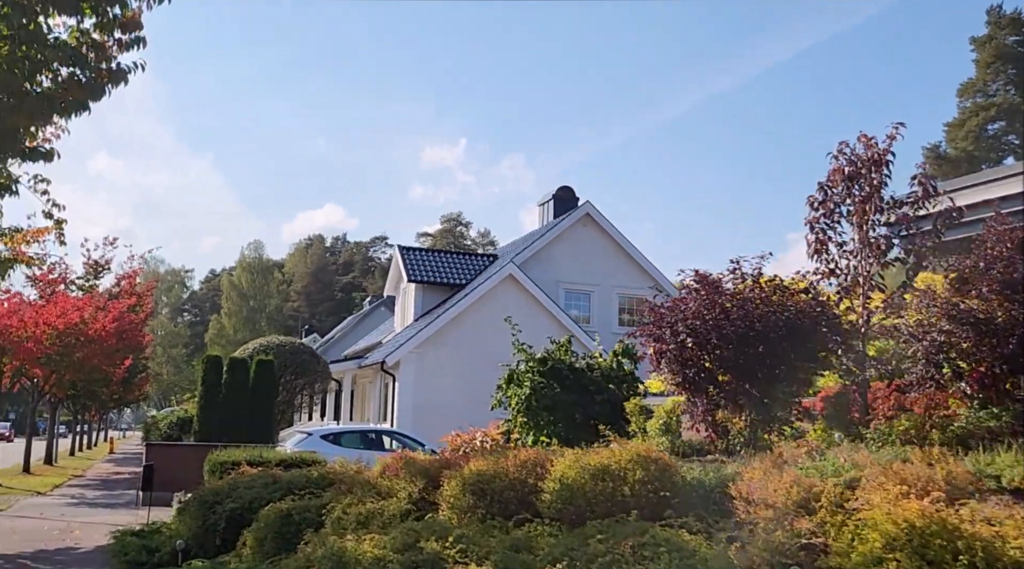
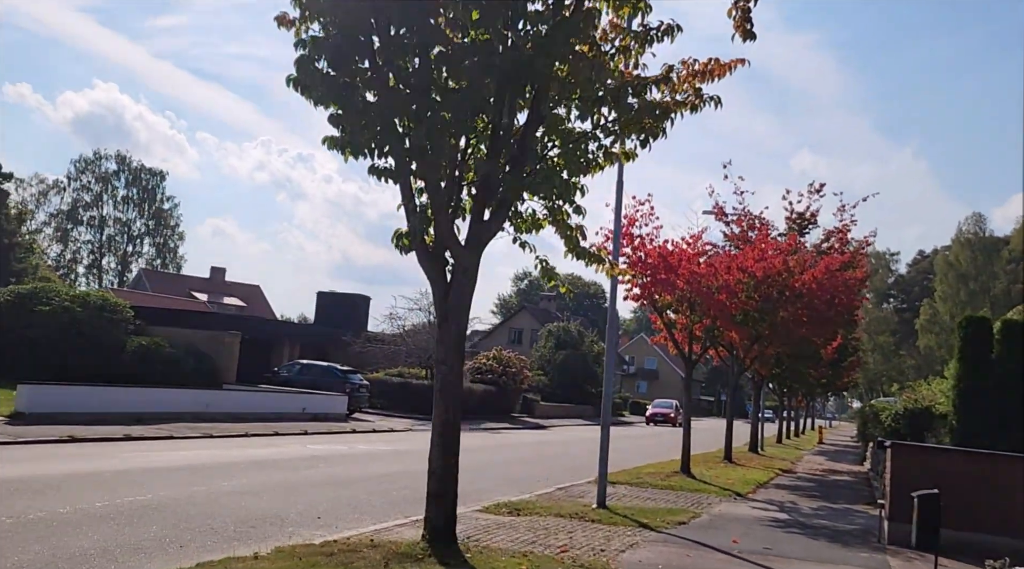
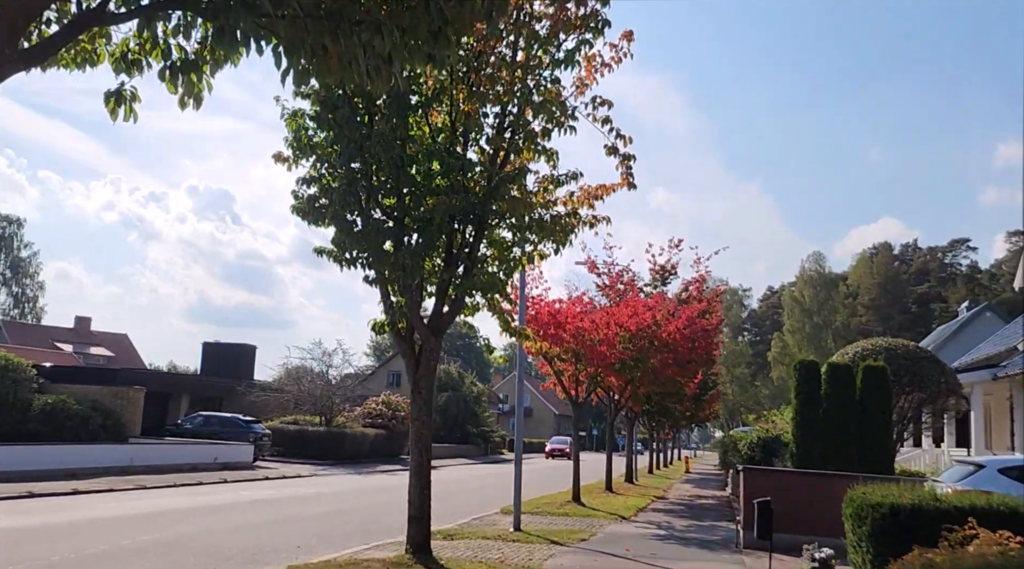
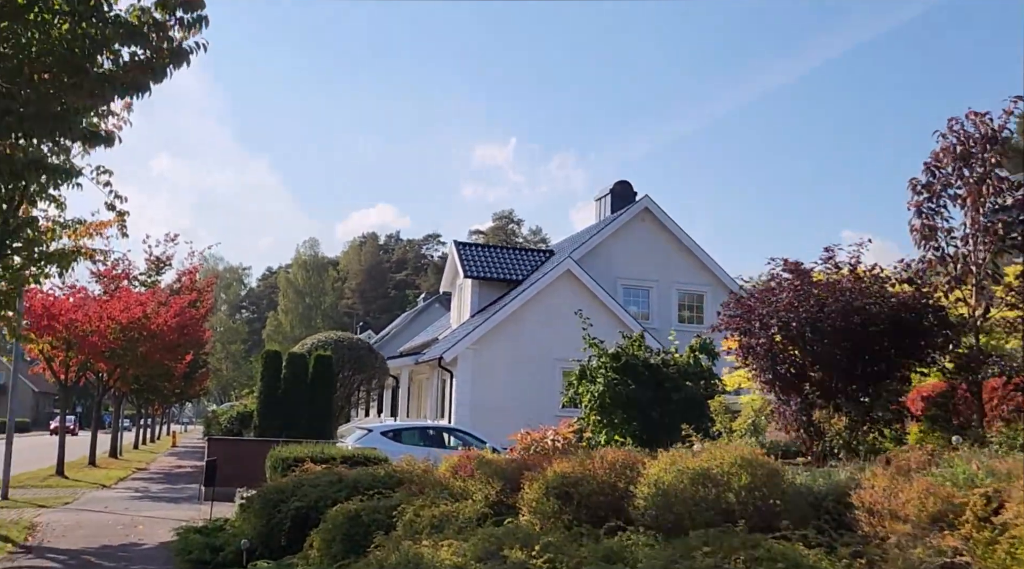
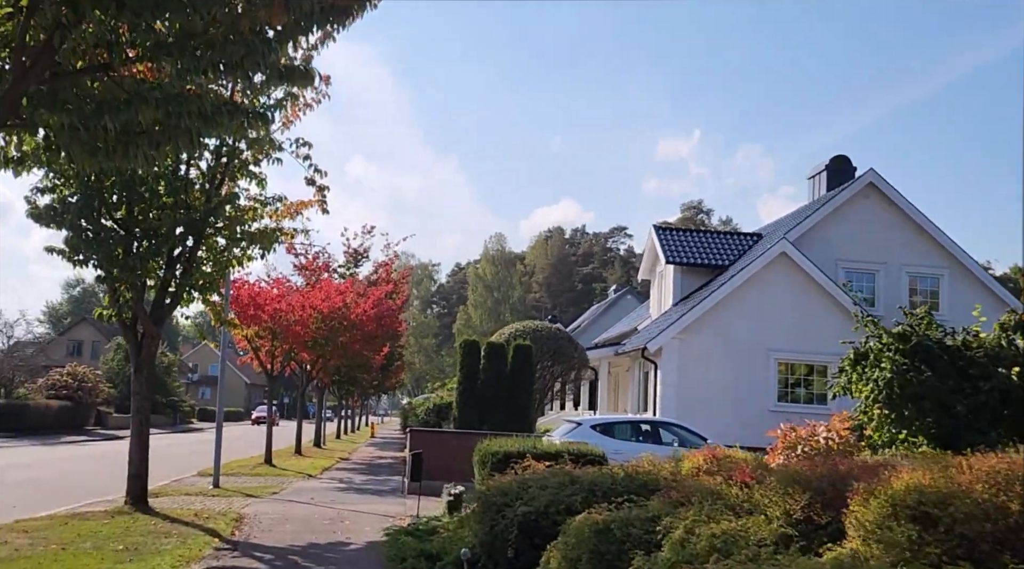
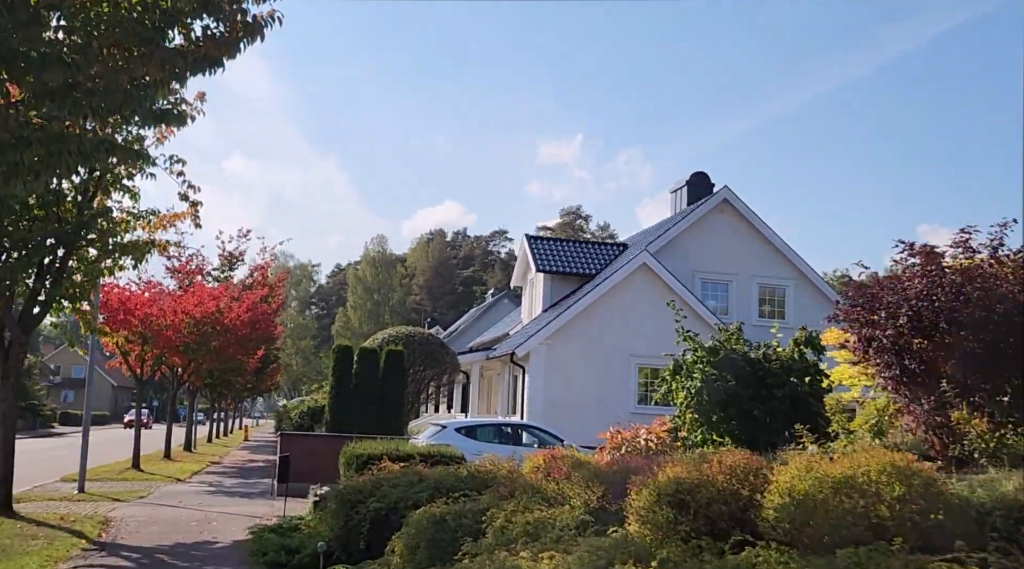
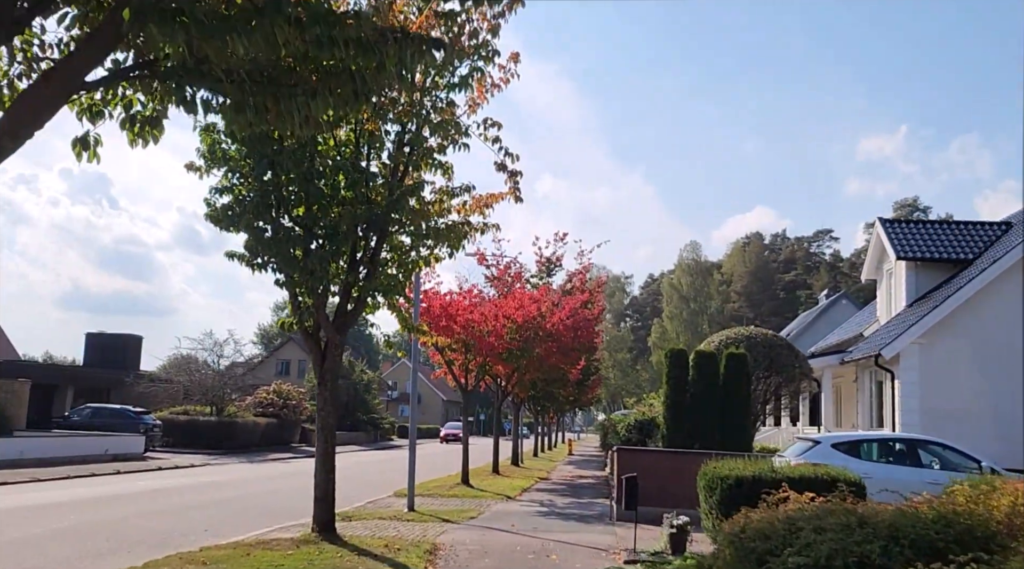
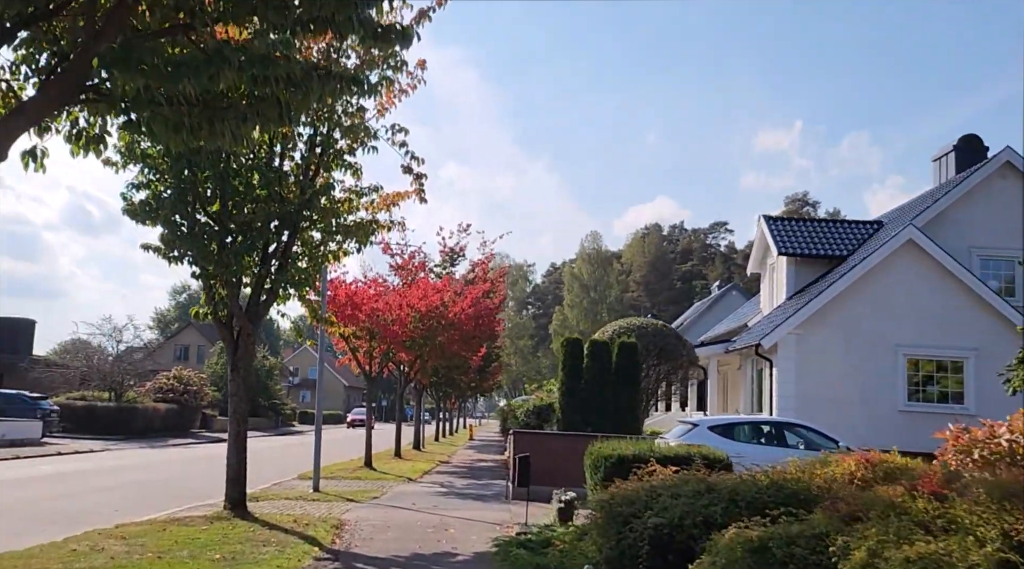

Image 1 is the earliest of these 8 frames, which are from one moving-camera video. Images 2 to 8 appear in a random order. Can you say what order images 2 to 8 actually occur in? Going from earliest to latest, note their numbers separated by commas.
4, 6, 5, 8, 7, 3, 2
